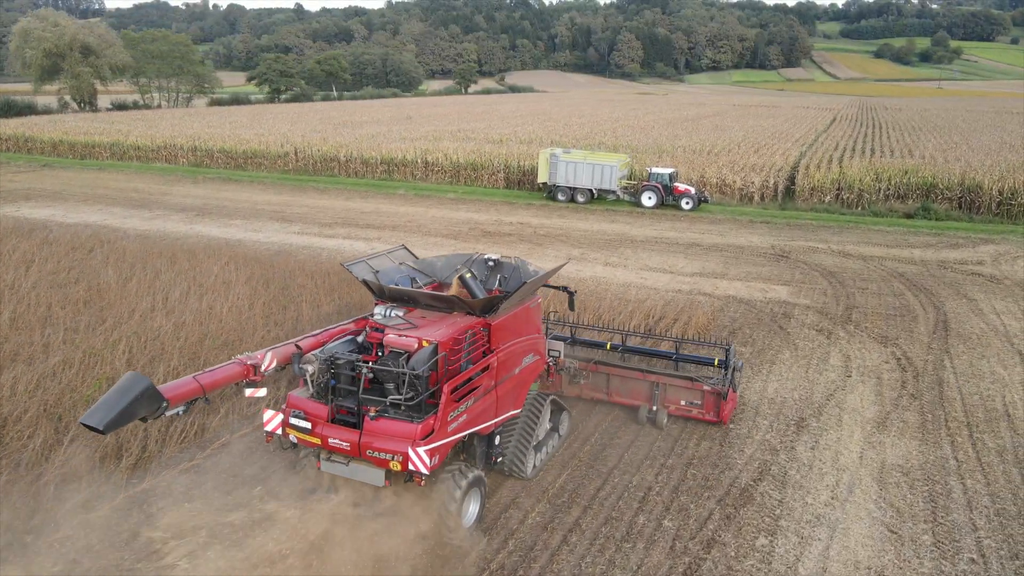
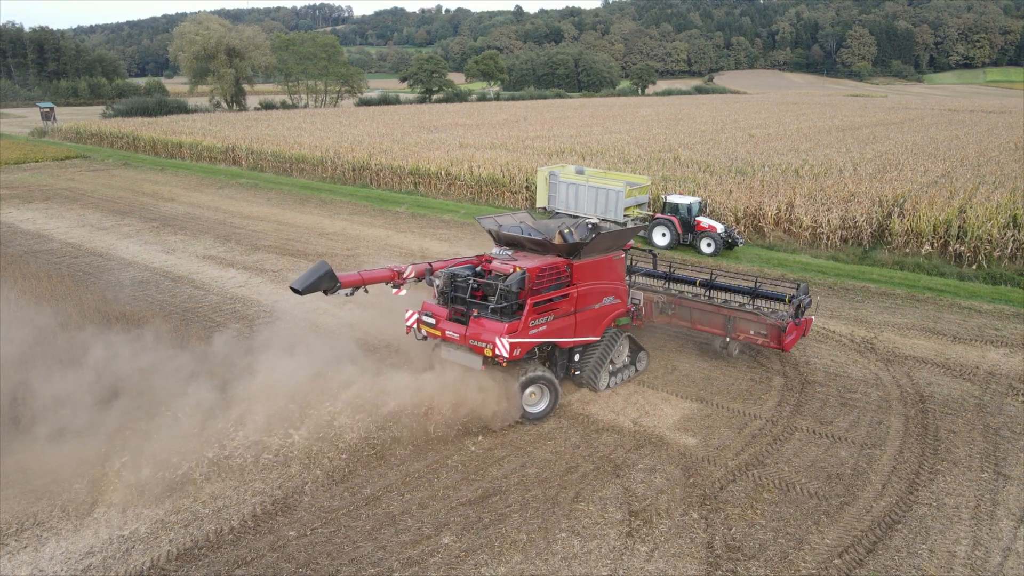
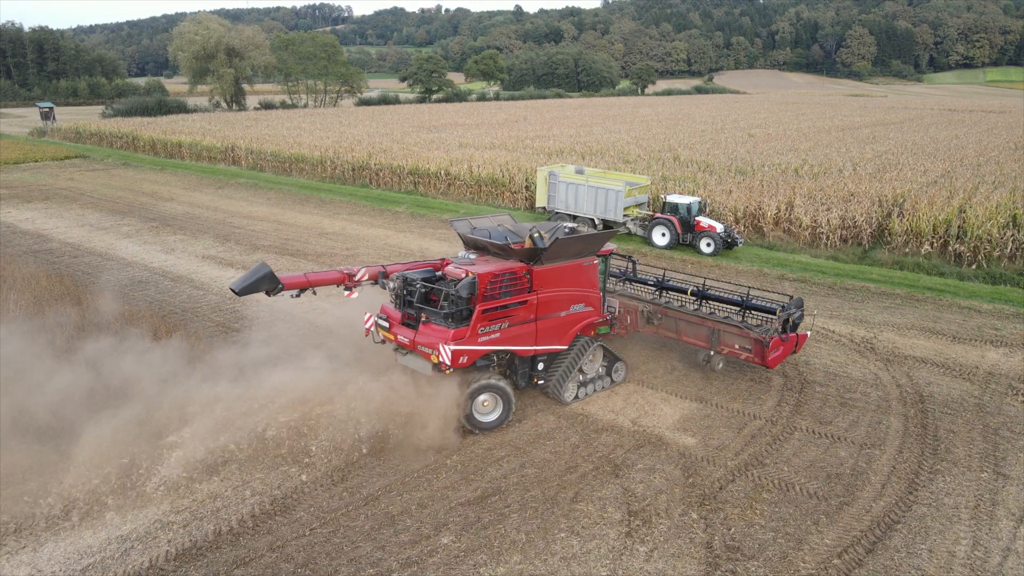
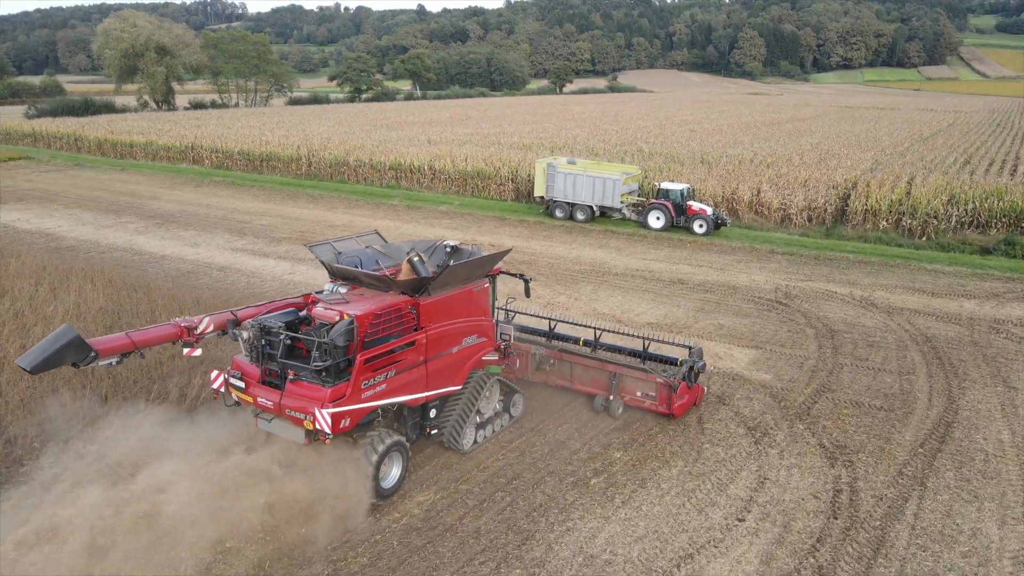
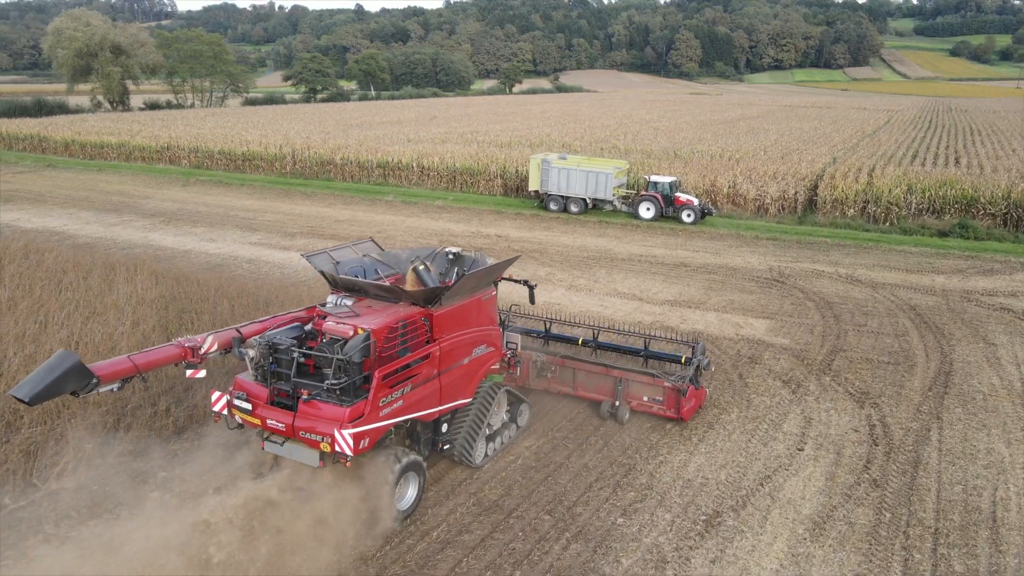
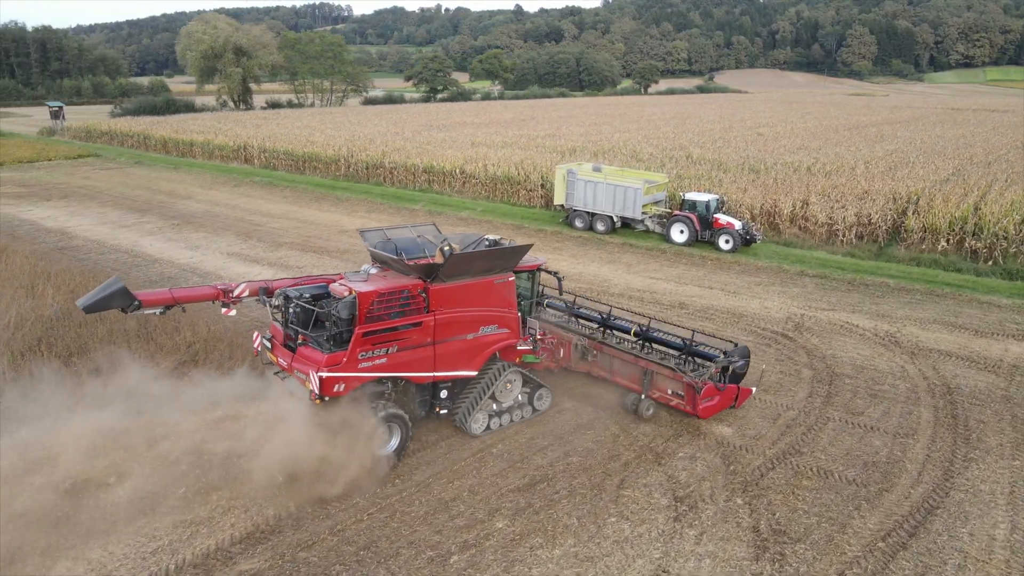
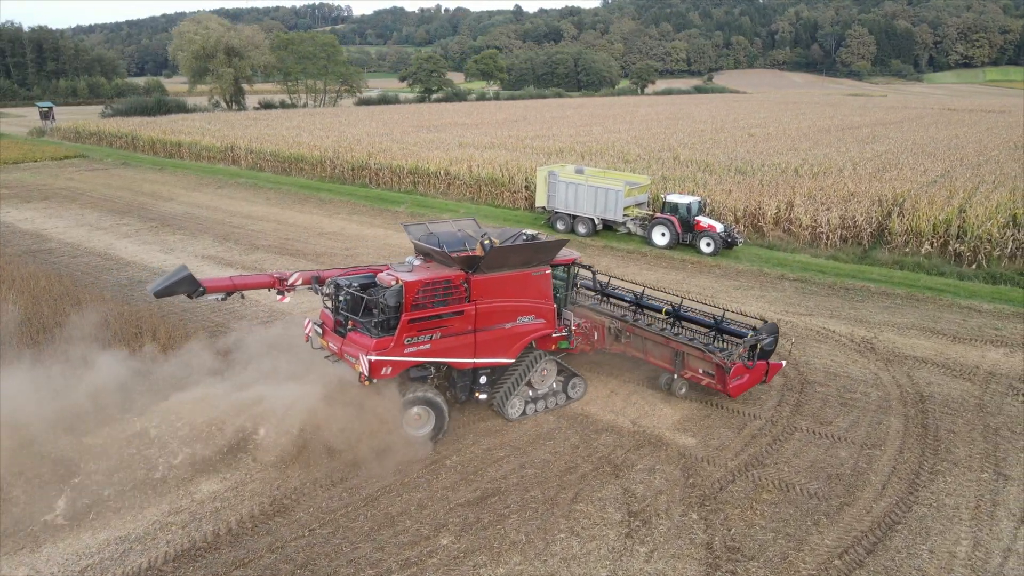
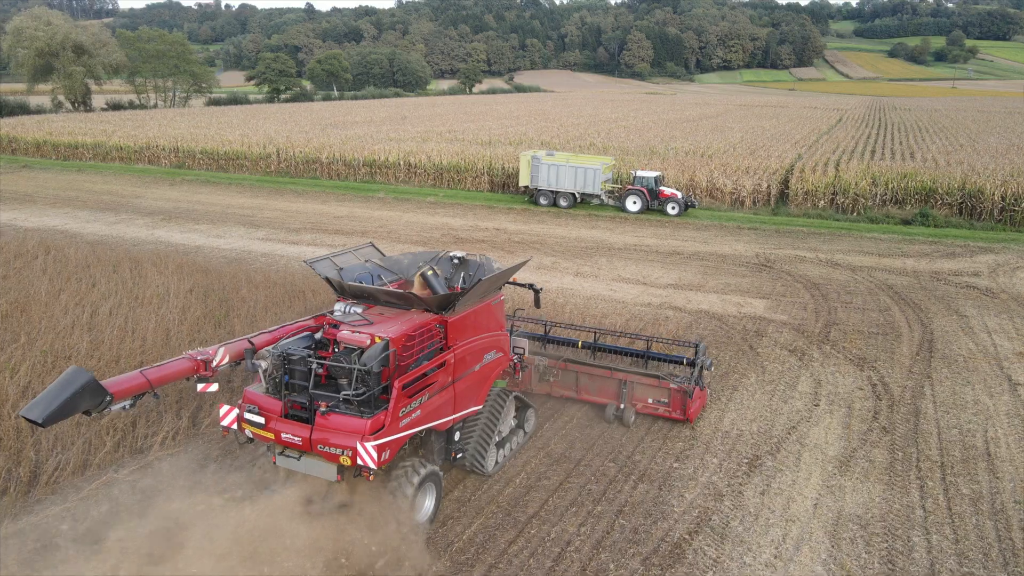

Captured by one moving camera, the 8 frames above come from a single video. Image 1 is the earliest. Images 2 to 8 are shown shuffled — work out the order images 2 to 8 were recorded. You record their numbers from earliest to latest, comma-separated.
8, 5, 4, 6, 7, 3, 2
